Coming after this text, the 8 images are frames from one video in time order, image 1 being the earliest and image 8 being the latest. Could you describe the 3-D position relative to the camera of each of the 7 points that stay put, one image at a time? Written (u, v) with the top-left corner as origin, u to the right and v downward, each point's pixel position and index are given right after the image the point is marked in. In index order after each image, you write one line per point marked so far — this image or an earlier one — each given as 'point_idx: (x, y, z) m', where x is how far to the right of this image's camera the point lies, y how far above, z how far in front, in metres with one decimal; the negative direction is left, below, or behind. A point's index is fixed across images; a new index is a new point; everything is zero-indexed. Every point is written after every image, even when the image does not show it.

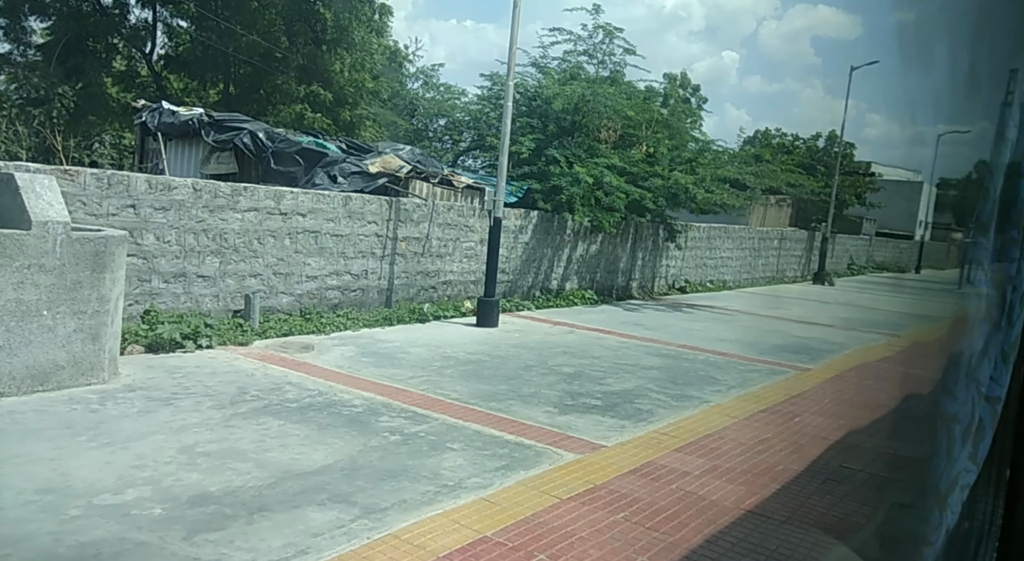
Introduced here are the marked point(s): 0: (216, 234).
0: (-3.4, +0.5, +9.2) m
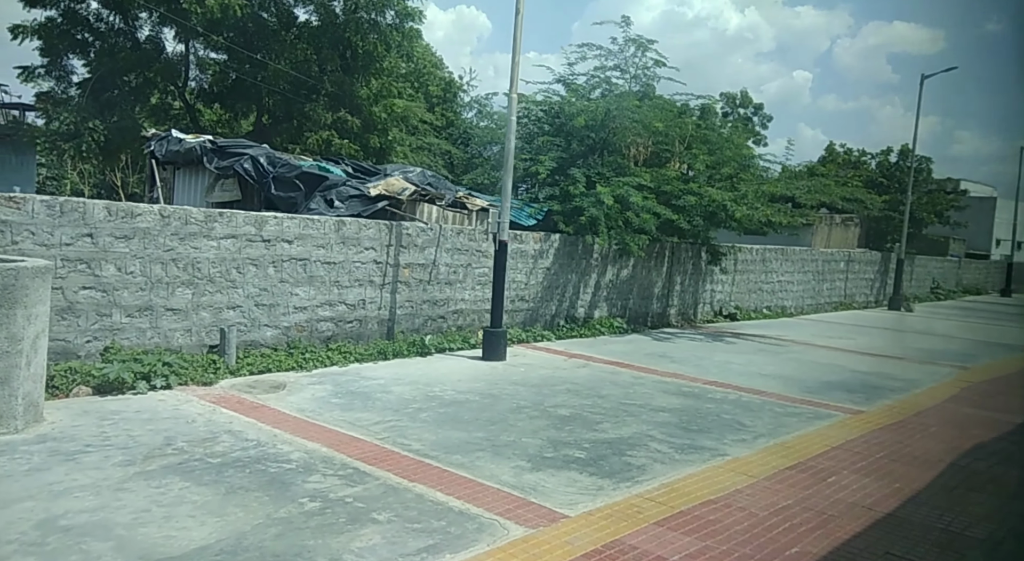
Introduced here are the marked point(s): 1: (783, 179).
0: (-3.4, +0.2, +8.5) m
1: (+6.2, +2.1, +17.1) m
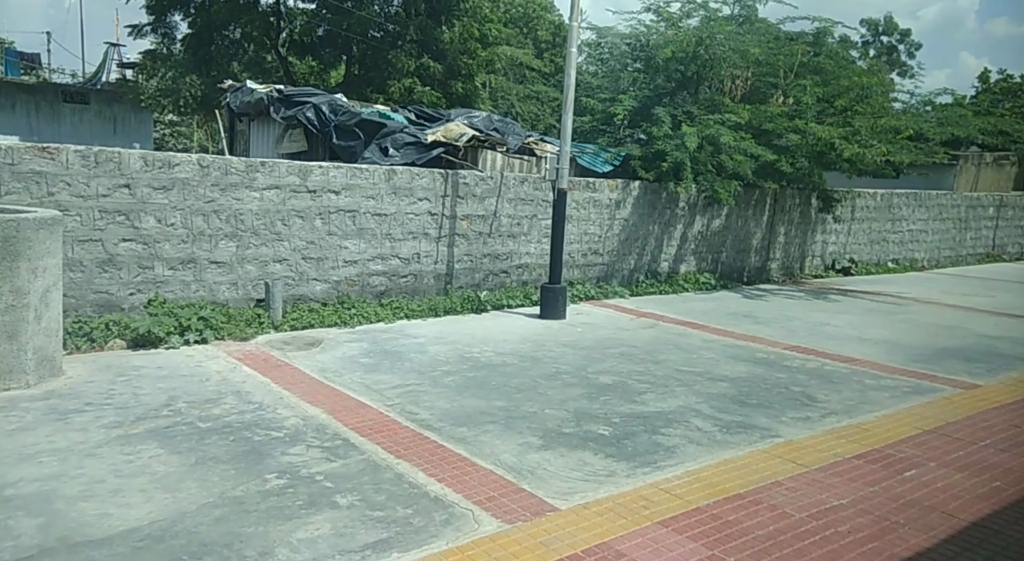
0: (-2.9, +0.7, +8.3) m
1: (+7.8, +3.0, +15.3) m
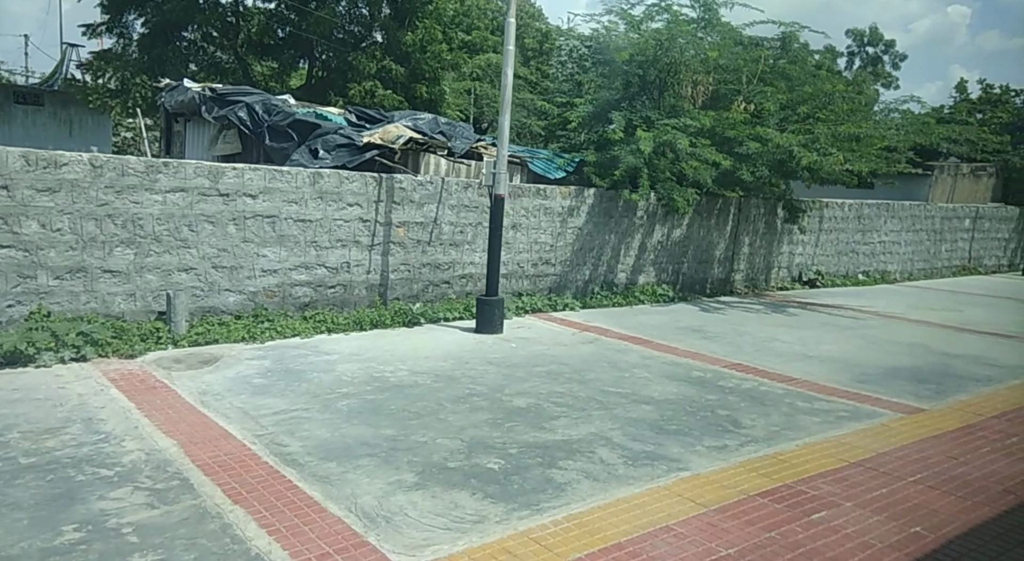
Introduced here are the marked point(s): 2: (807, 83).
0: (-3.7, +0.6, +7.6) m
1: (+7.0, +2.8, +14.9) m
2: (+5.4, +3.6, +14.6) m
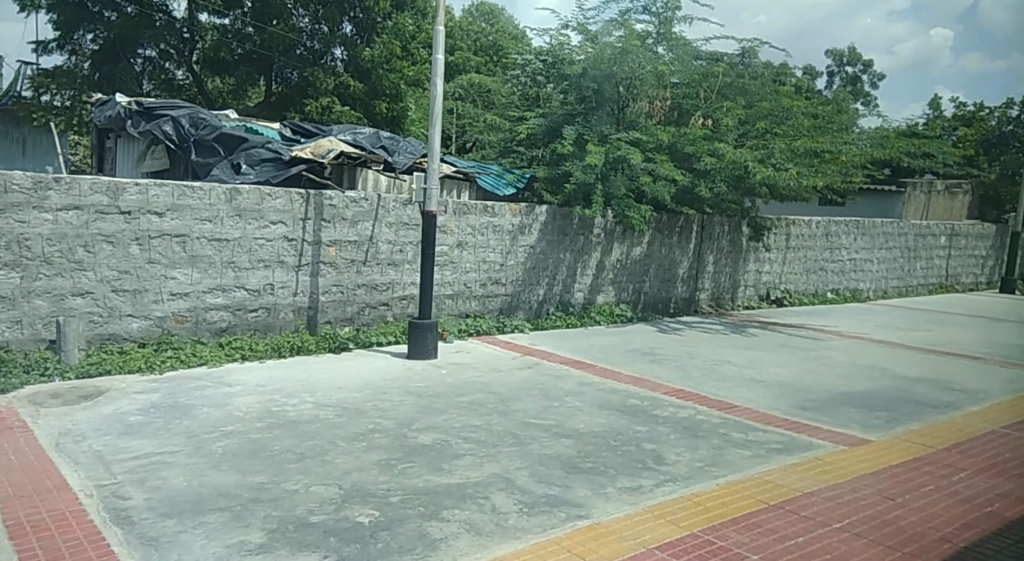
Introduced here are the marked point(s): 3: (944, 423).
0: (-4.4, +0.3, +7.0) m
1: (+6.1, +2.5, +14.5) m
2: (+4.5, +3.3, +14.2) m
3: (+3.5, -1.2, +6.5) m
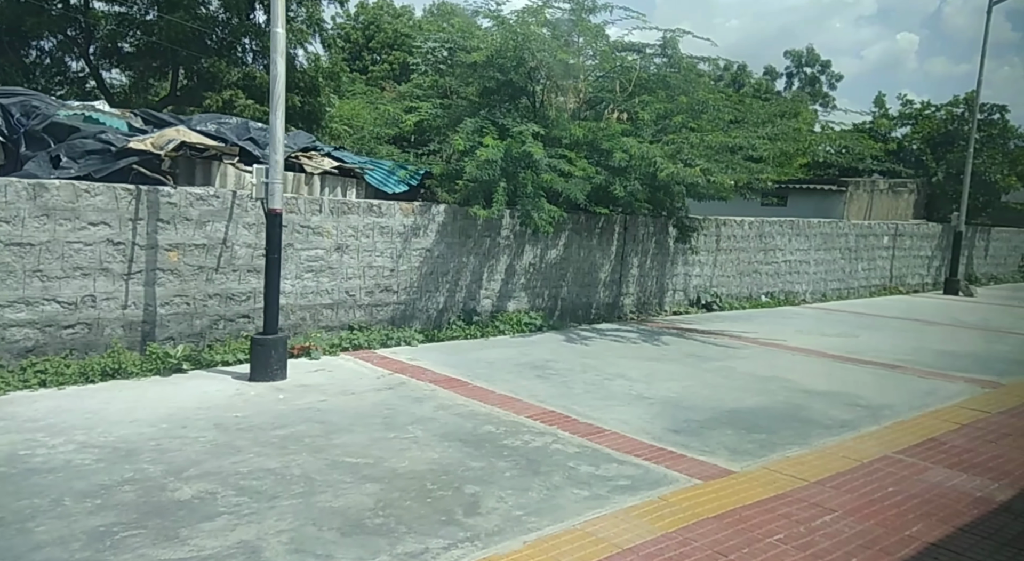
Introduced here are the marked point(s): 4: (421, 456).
0: (-5.6, +0.2, +5.7) m
1: (+4.5, +2.4, +13.7) m
2: (+2.9, +3.2, +13.4) m
3: (+2.2, -1.2, +5.6) m
4: (-0.6, -1.2, +5.4) m
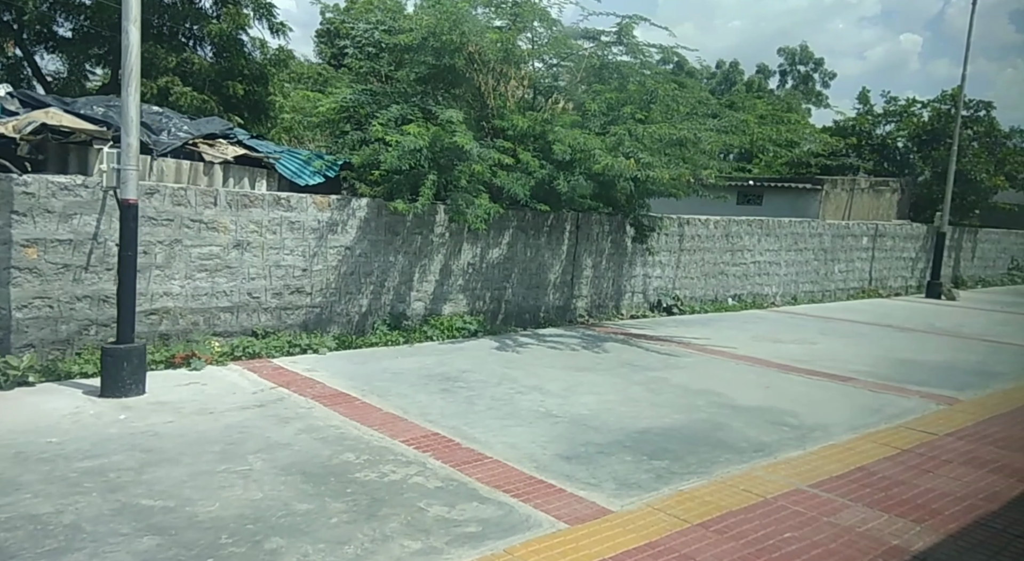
0: (-6.6, +0.2, +4.8) m
1: (+3.6, +2.4, +12.8) m
2: (+2.0, +3.2, +12.5) m
3: (+1.3, -1.3, +4.8) m
4: (-1.5, -1.2, +4.5) m
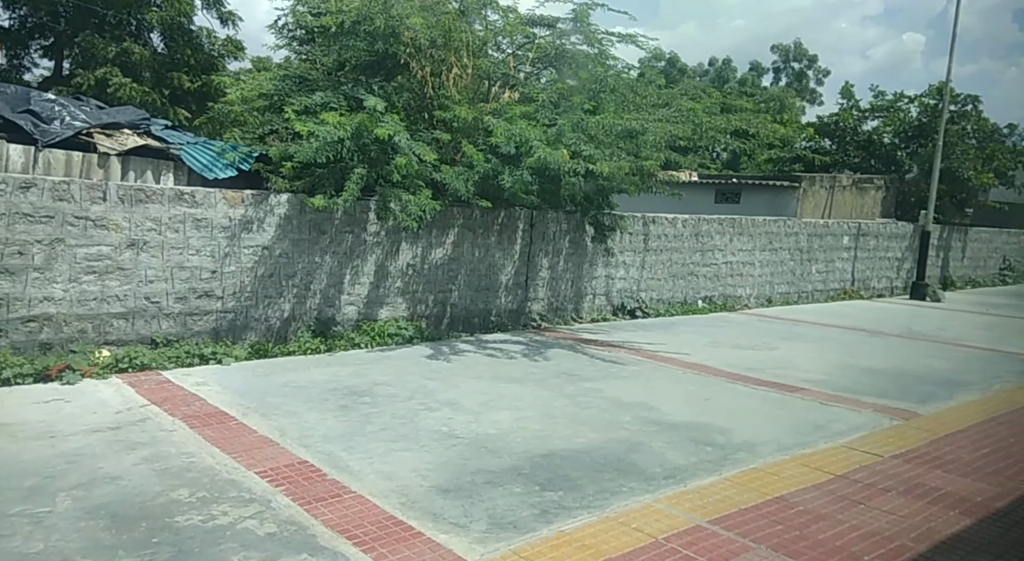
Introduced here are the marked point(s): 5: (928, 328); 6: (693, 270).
0: (-7.3, +0.2, +4.0) m
1: (+2.7, +2.4, +12.1) m
2: (+1.2, +3.1, +11.8) m
3: (+0.5, -1.3, +4.0) m
4: (-2.3, -1.2, +3.7) m
5: (+8.6, -1.0, +16.5) m
6: (+3.7, +0.2, +16.5) m
